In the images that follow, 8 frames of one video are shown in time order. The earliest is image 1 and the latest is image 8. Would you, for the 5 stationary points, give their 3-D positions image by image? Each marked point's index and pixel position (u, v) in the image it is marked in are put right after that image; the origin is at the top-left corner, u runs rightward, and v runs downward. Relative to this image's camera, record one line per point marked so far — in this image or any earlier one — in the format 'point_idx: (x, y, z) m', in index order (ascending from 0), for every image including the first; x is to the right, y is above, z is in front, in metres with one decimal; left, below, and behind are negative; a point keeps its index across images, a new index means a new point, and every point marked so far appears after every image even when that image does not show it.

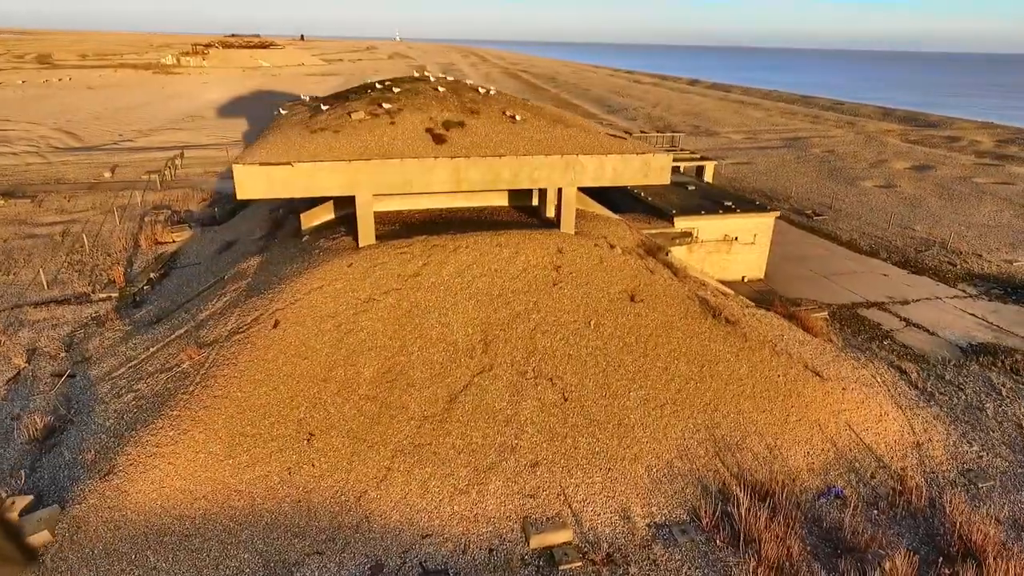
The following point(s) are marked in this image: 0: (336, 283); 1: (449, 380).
0: (-2.4, +0.1, +8.3) m
1: (-0.8, -1.1, +7.4) m
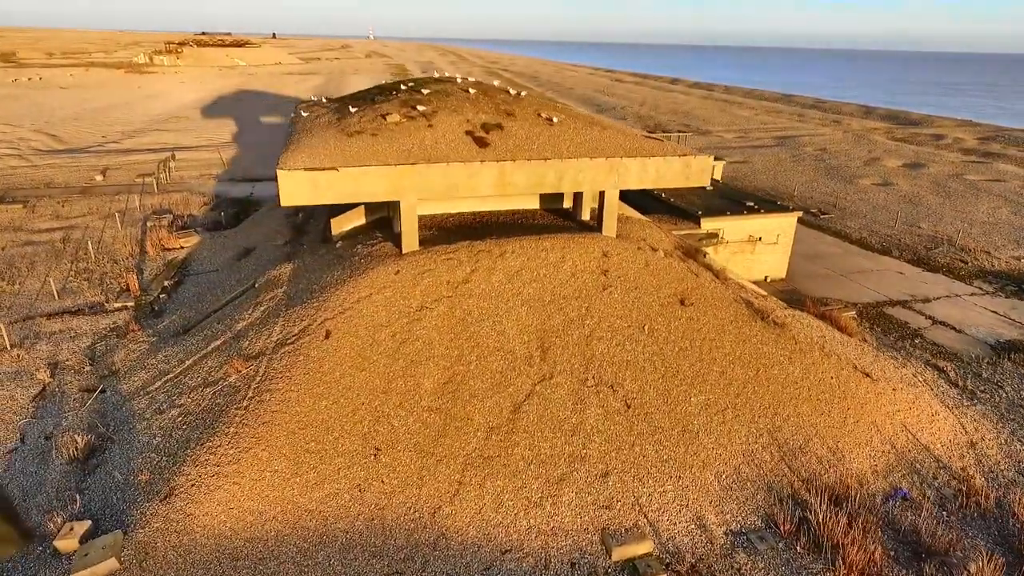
0: (-1.7, 0.0, +8.0) m
1: (0.0, -1.2, +7.3) m
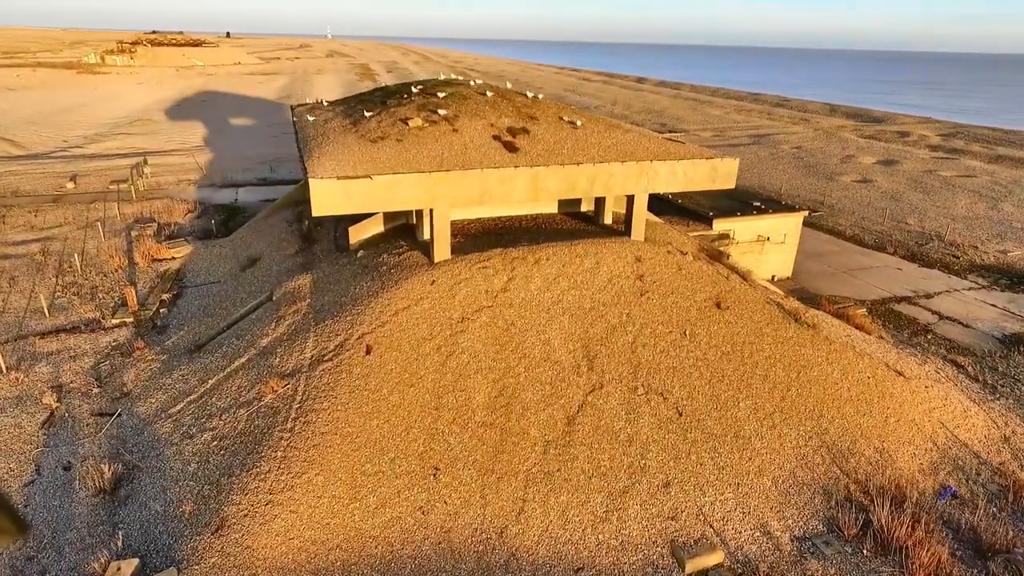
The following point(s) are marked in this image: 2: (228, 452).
0: (-1.1, -0.2, +7.8) m
1: (+0.6, -1.3, +7.1) m
2: (-3.2, -1.8, +6.8) m
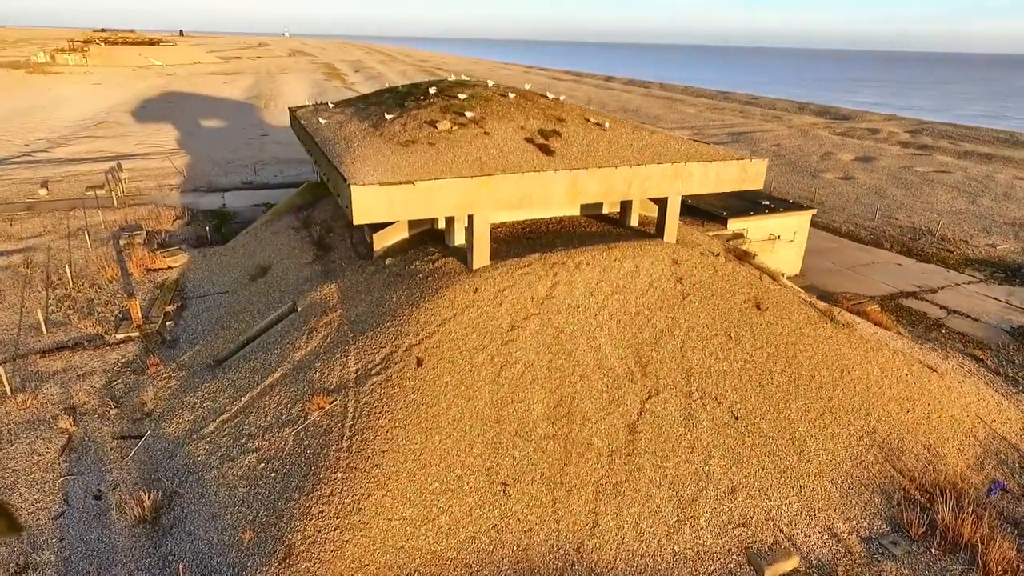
0: (-0.5, -0.3, +7.6) m
1: (+1.3, -1.4, +7.0) m
2: (-2.5, -2.0, +6.5) m
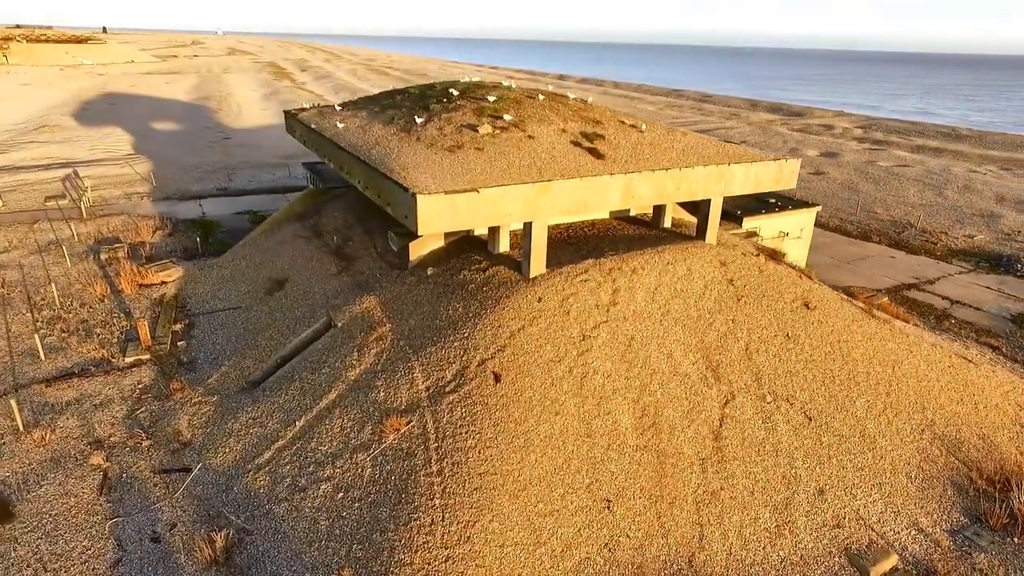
0: (+0.3, -0.4, +7.4) m
1: (+2.2, -1.4, +6.9) m
2: (-1.5, -2.2, +6.1) m
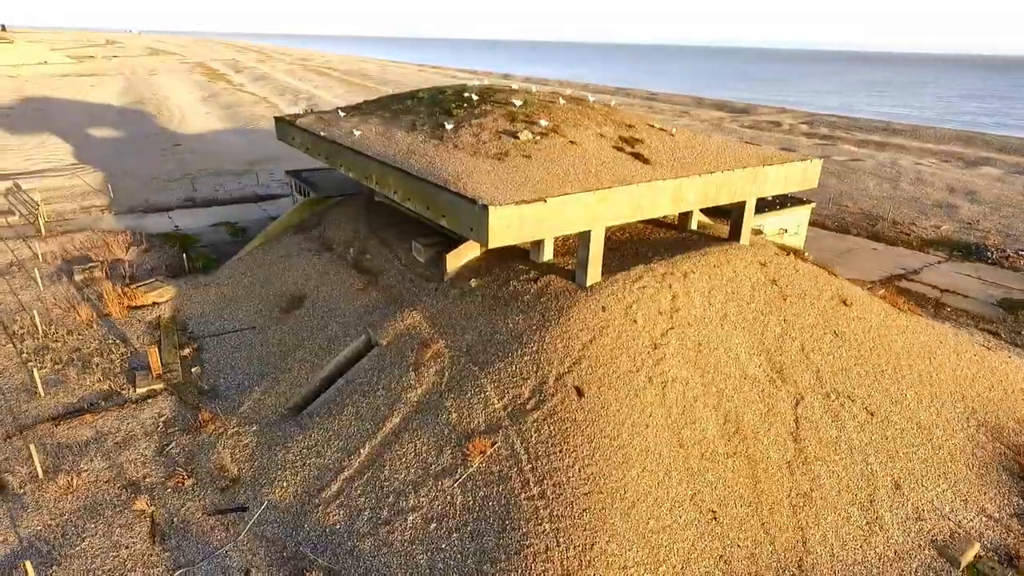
0: (+1.2, -0.5, +7.2) m
1: (+3.1, -1.5, +7.0) m
2: (-0.4, -2.3, +5.8) m
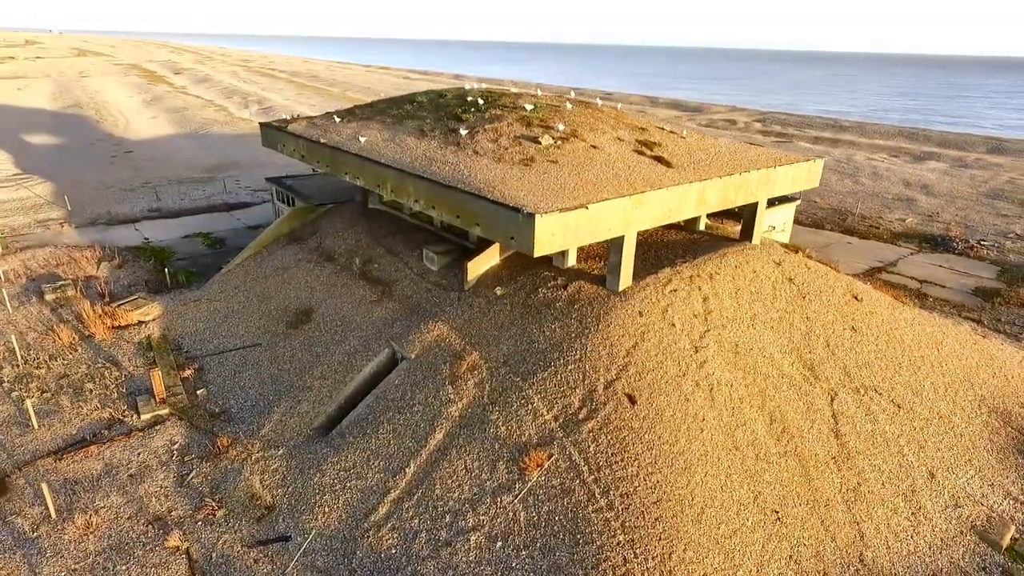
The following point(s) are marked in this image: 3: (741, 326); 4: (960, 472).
0: (+1.6, -0.6, +7.2) m
1: (+3.6, -1.5, +7.1) m
2: (+0.2, -2.5, +5.7) m
3: (+2.9, -0.5, +7.8) m
4: (+5.3, -2.2, +7.3) m
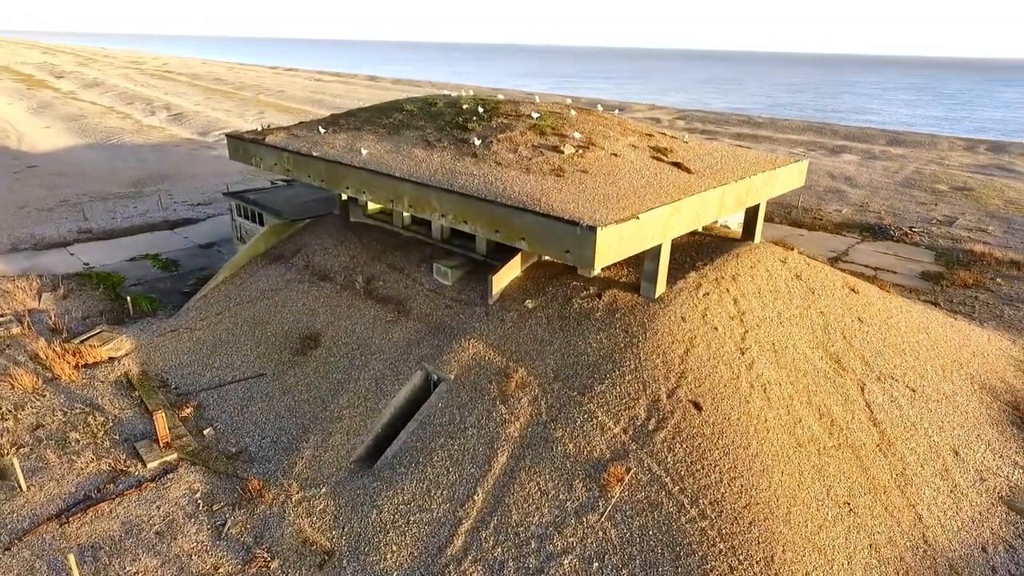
0: (+2.3, -0.7, +7.3) m
1: (+4.3, -1.4, +7.5) m
2: (+1.2, -2.6, +5.6) m
3: (+3.4, -0.5, +8.0) m
4: (+6.0, -2.1, +7.9) m
